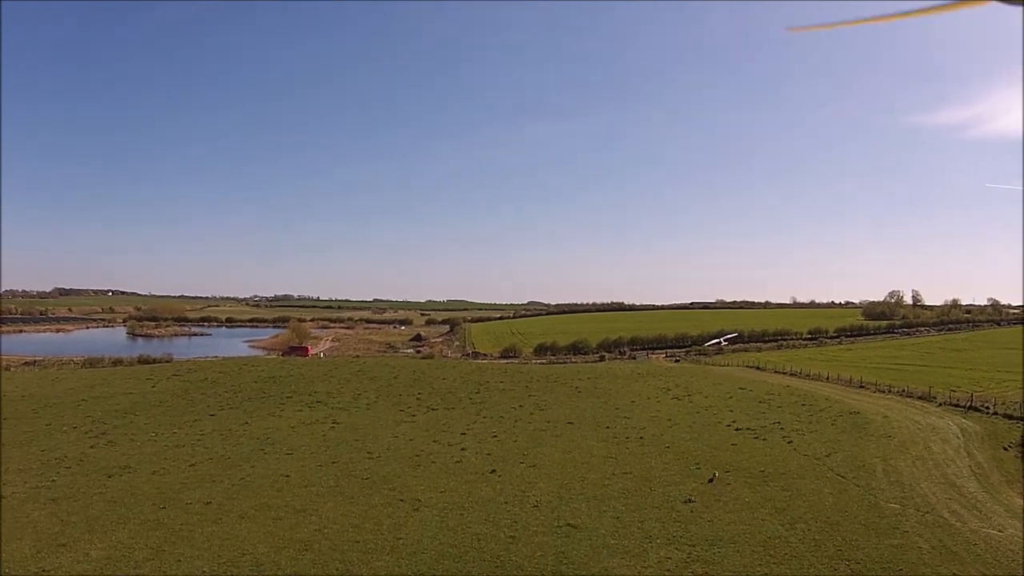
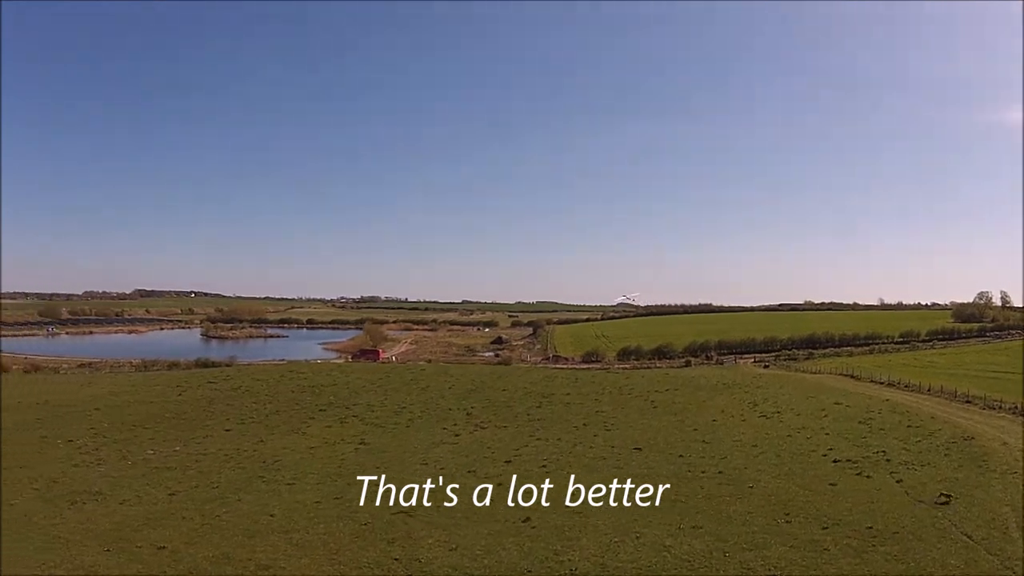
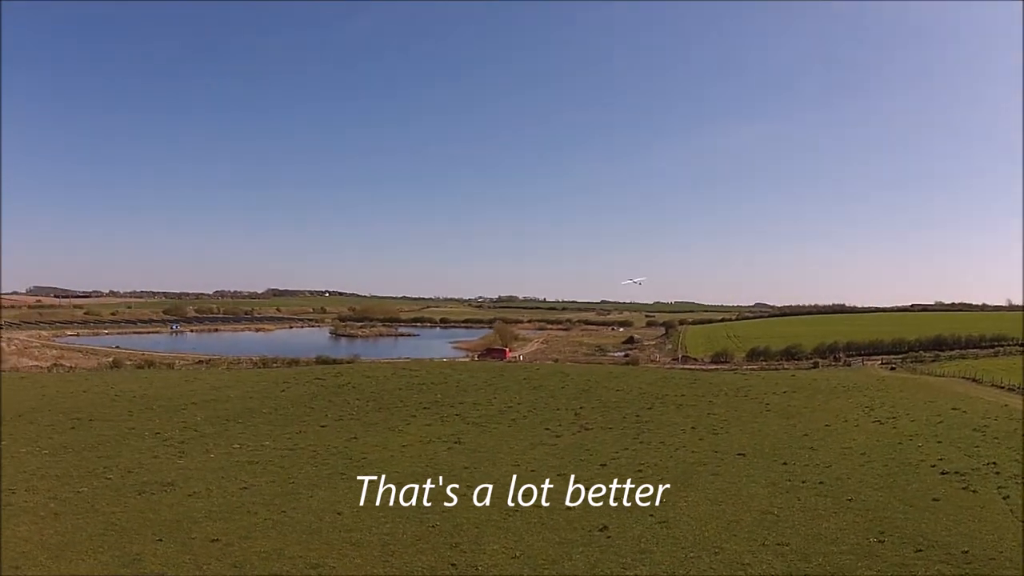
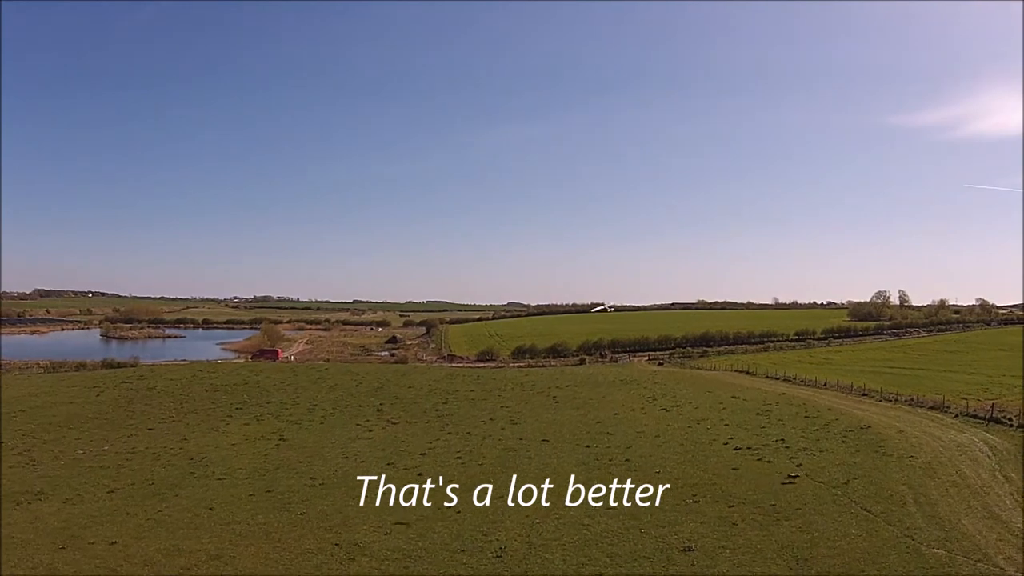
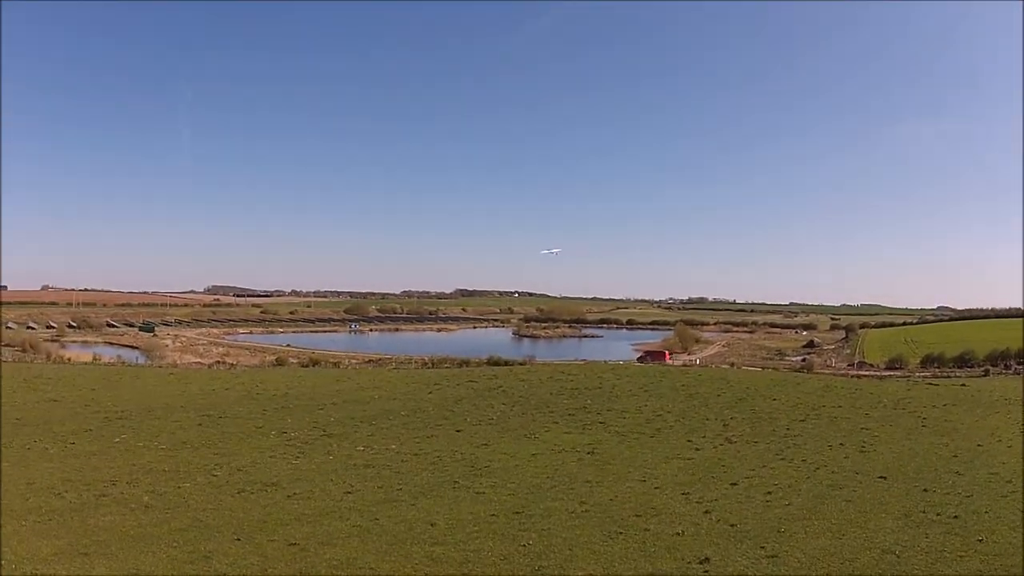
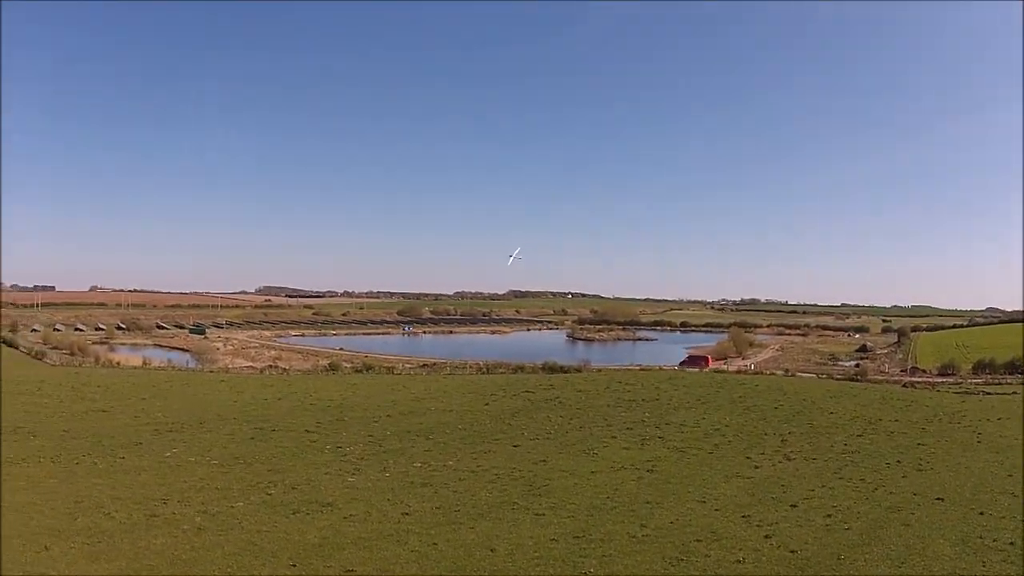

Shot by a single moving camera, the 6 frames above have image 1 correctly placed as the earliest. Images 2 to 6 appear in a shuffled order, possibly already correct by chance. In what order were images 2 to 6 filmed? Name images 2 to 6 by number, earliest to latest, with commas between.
4, 2, 3, 5, 6
